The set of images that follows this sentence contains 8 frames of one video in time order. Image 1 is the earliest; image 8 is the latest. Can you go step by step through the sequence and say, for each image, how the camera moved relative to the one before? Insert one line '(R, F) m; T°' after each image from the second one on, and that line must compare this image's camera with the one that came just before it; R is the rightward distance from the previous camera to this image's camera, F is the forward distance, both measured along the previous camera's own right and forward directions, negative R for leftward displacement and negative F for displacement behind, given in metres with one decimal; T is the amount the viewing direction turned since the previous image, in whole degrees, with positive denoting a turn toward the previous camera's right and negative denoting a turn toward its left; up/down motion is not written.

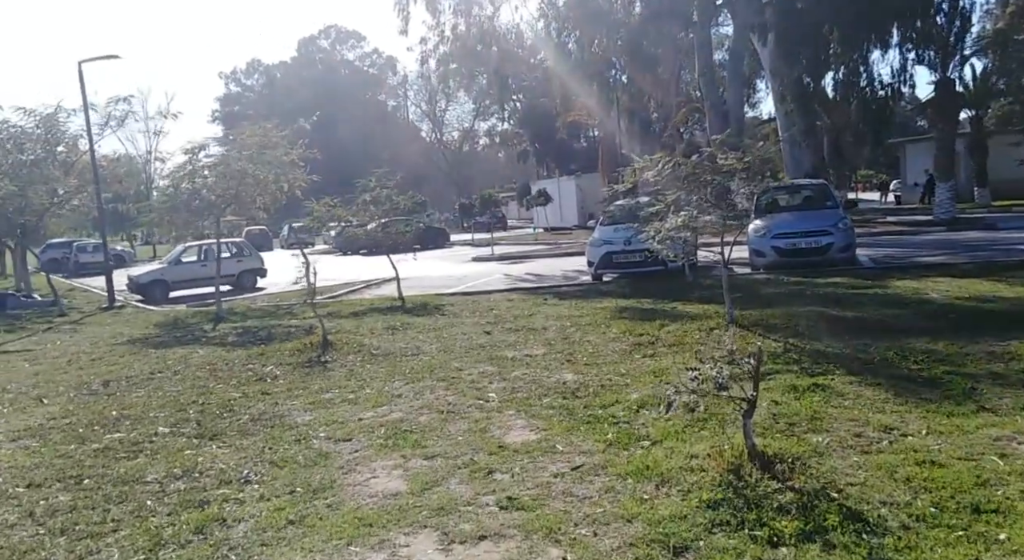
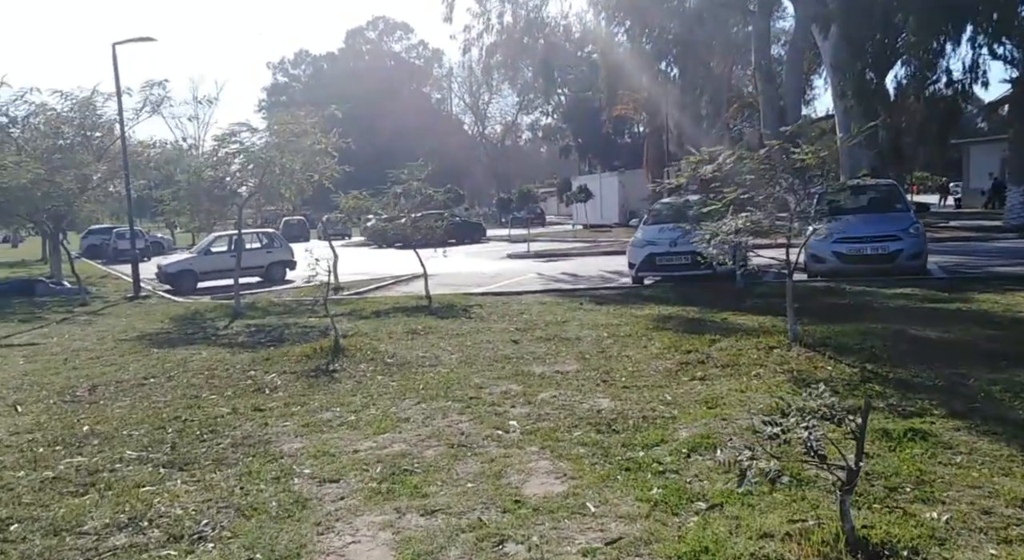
(+0.1, +0.9) m; -3°
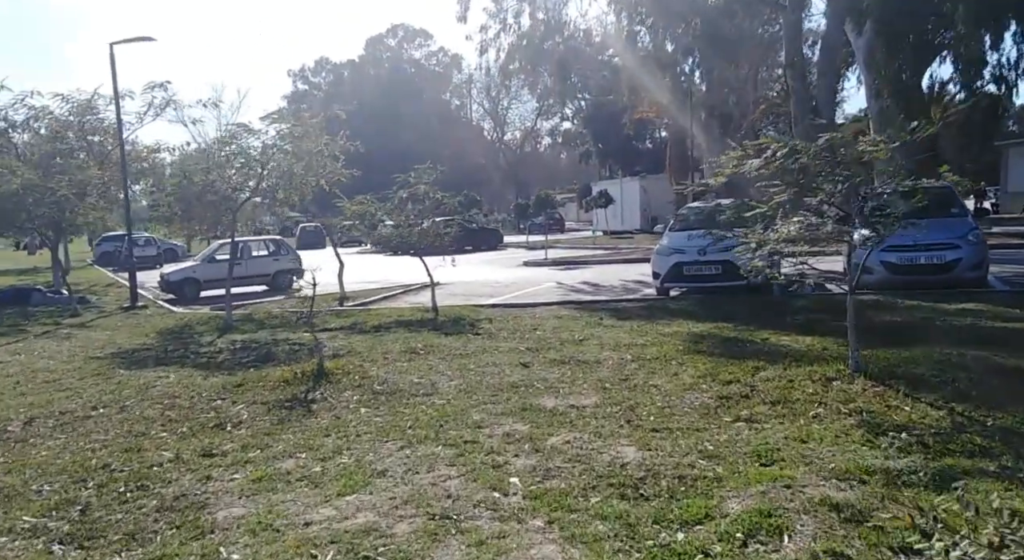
(+0.1, +1.0) m; -1°
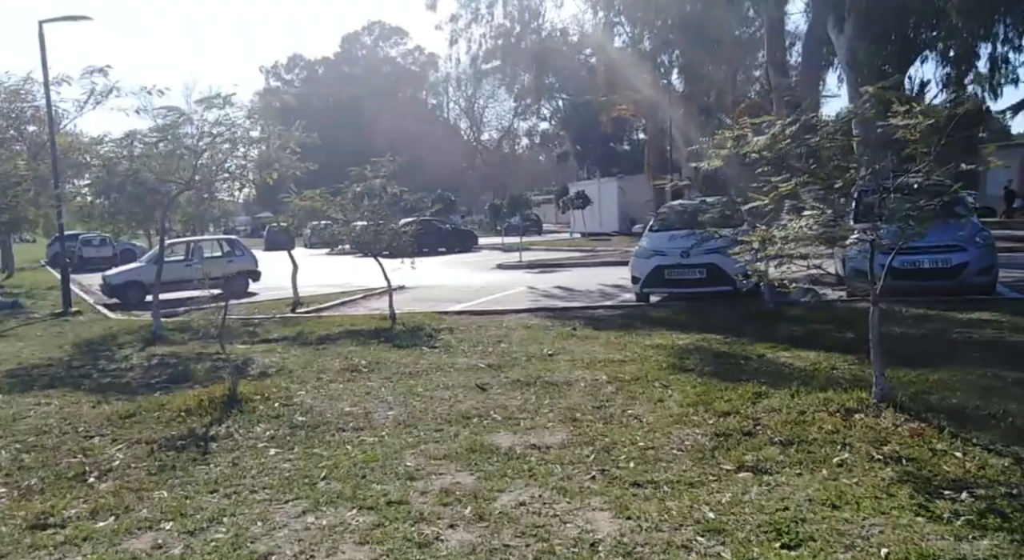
(+0.2, +1.1) m; +2°
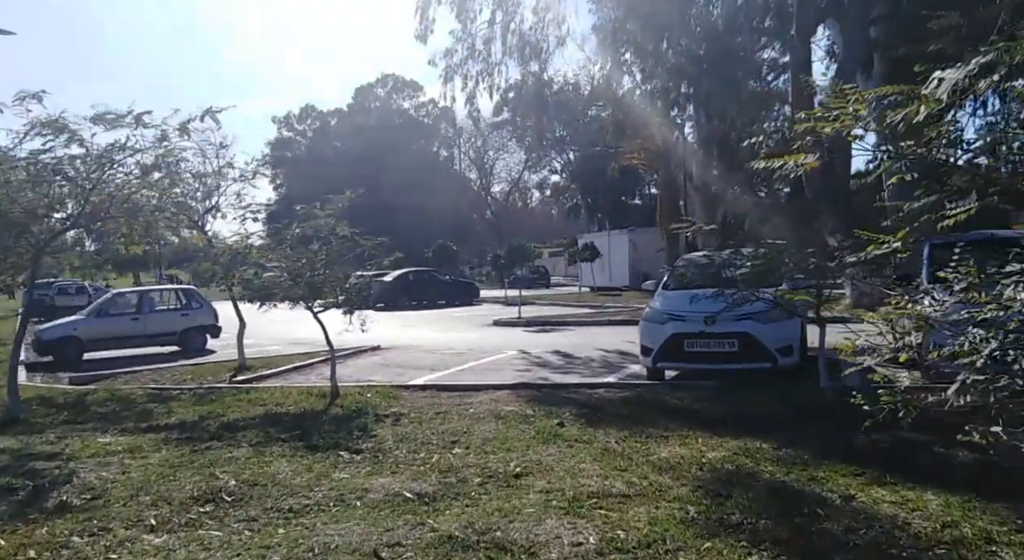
(+0.4, +2.5) m; -1°
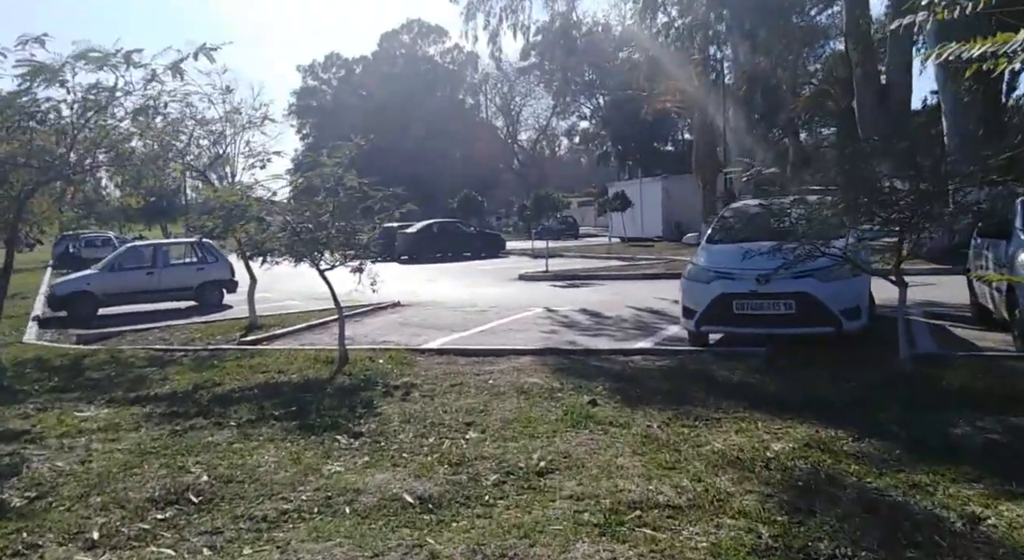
(0.0, +0.9) m; -2°
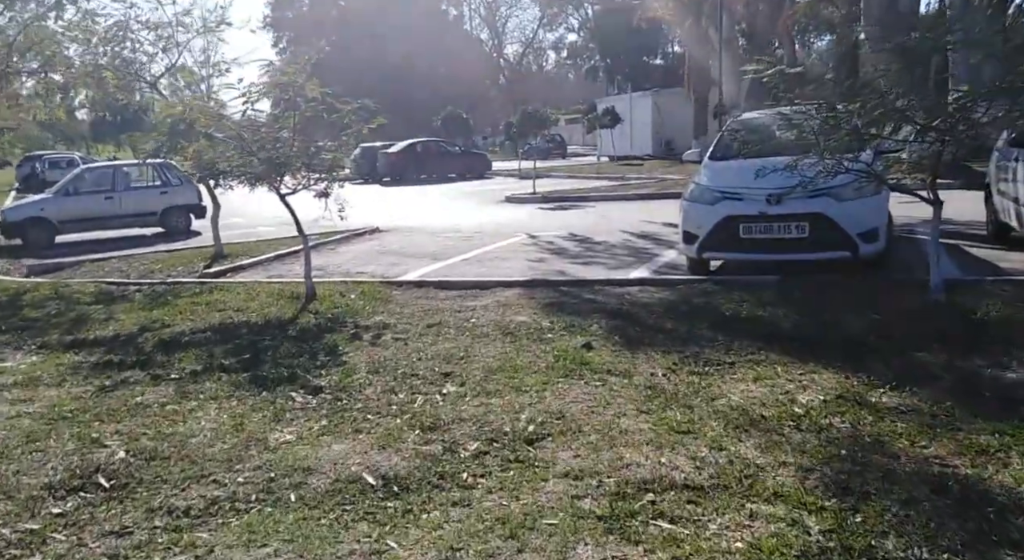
(0.0, +0.8) m; +1°
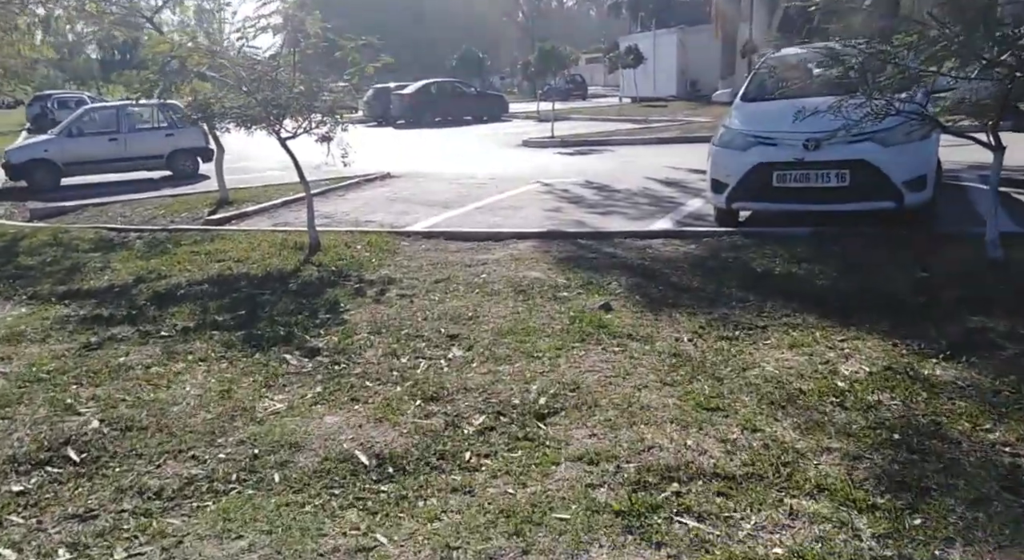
(0.0, +0.4) m; -1°
